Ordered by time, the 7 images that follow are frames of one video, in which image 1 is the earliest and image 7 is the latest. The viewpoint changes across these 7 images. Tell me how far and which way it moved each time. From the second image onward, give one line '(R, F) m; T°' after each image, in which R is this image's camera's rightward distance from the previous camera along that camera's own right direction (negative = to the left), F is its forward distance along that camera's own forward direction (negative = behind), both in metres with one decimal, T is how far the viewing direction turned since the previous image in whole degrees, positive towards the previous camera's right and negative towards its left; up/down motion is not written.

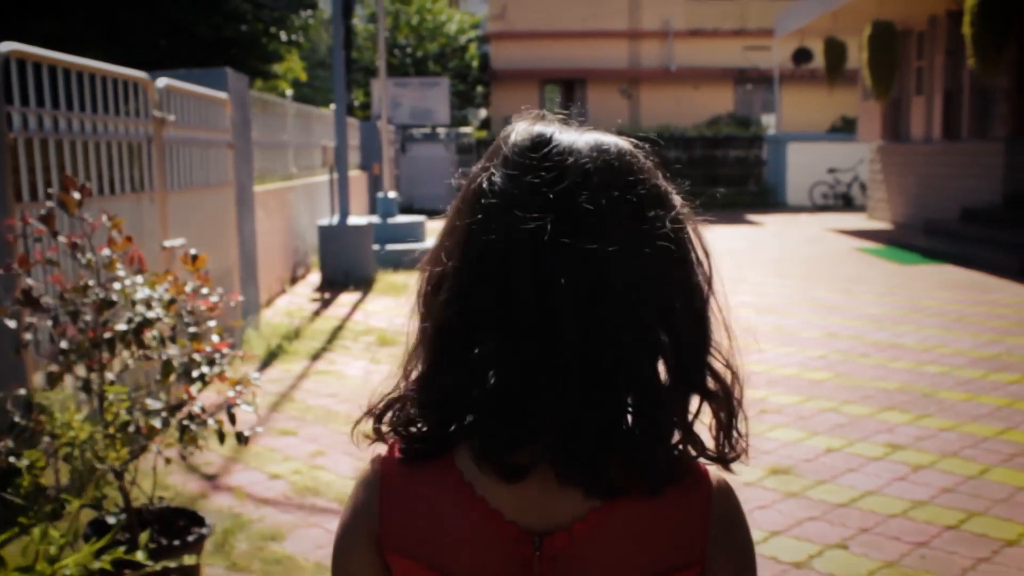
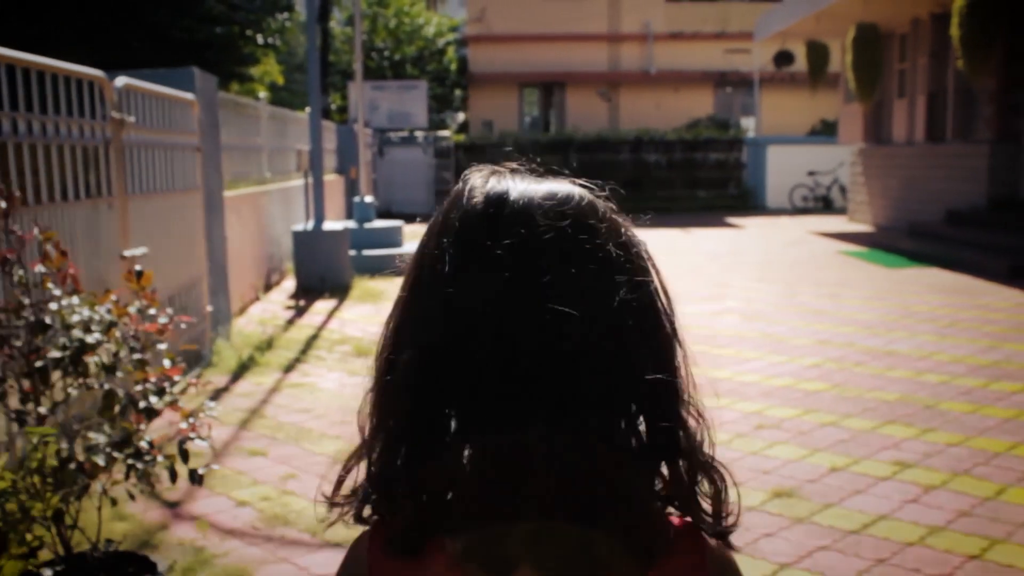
(0.0, +0.3) m; +1°
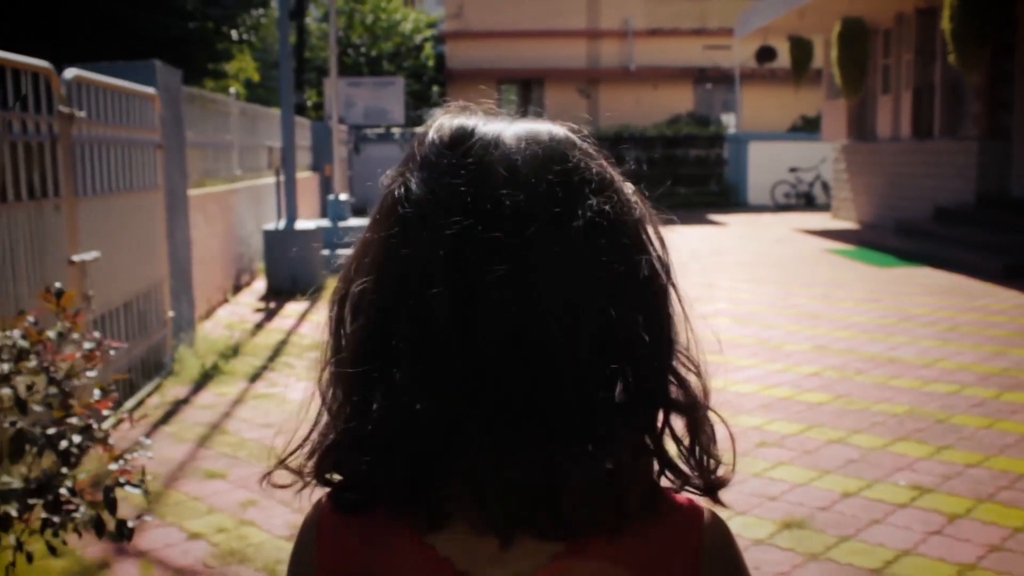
(0.0, +0.4) m; +1°
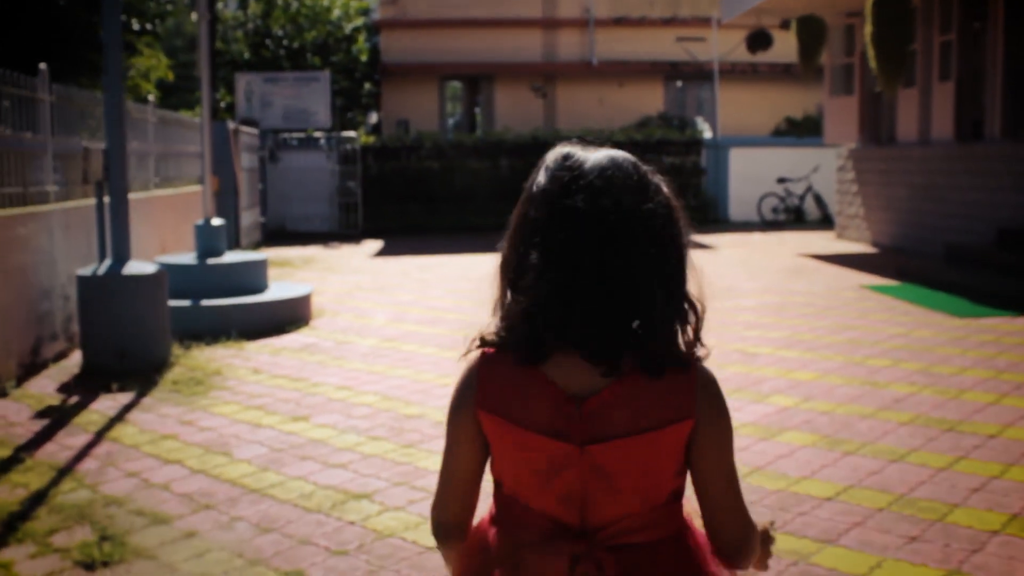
(+0.1, +3.5) m; +3°
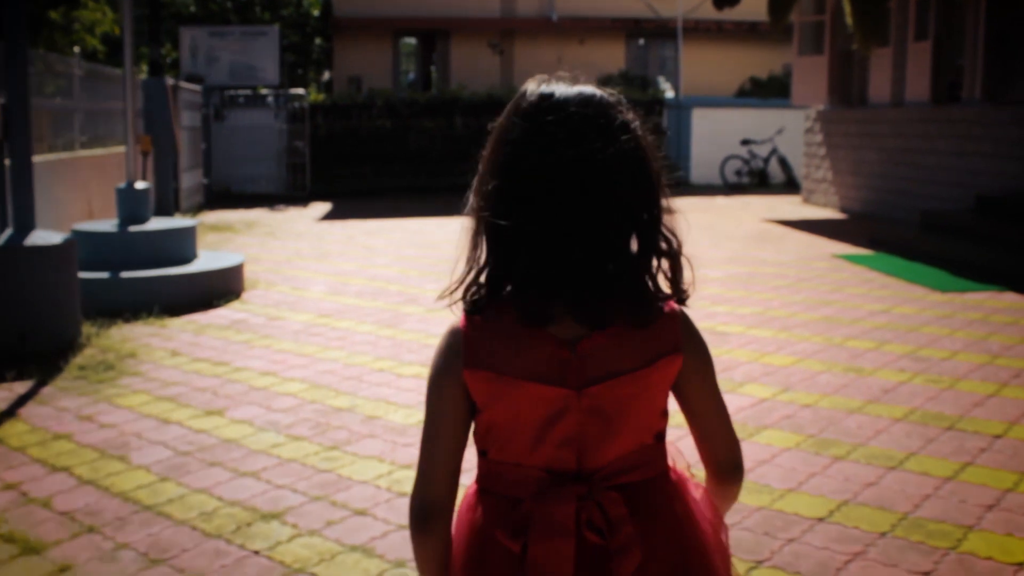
(+0.1, +0.7) m; +2°
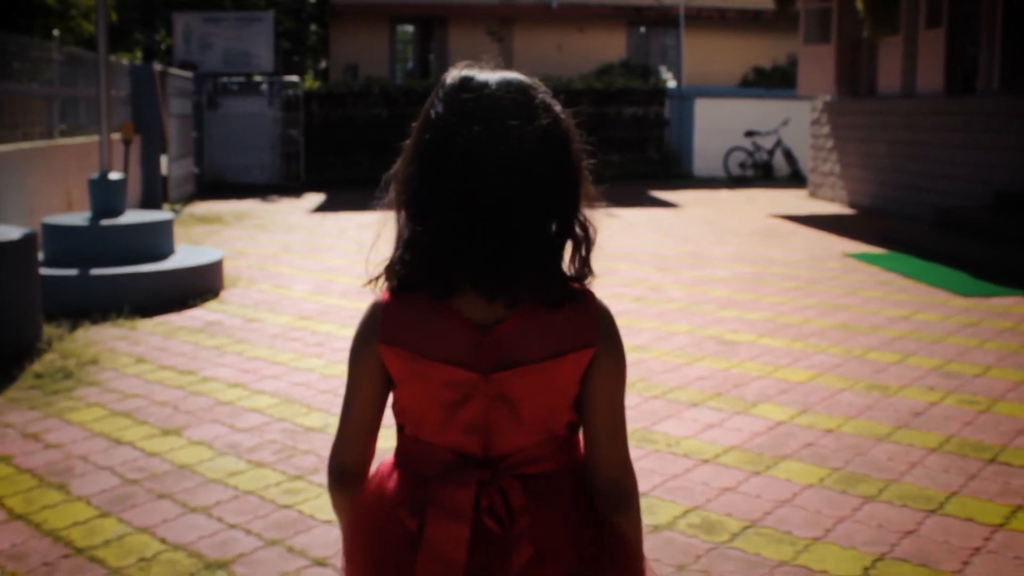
(0.0, +0.5) m; 0°
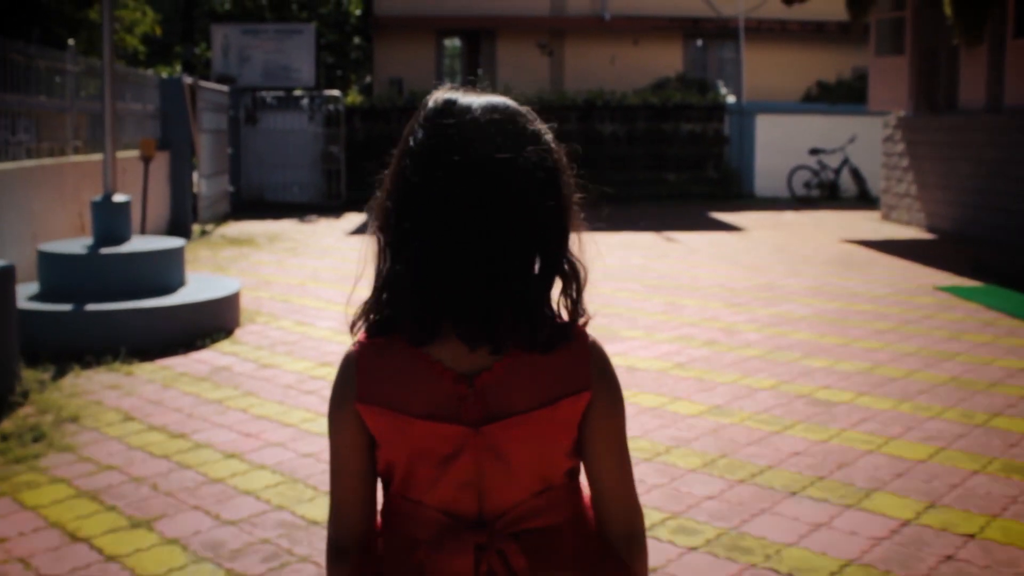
(0.0, +0.9) m; -2°
